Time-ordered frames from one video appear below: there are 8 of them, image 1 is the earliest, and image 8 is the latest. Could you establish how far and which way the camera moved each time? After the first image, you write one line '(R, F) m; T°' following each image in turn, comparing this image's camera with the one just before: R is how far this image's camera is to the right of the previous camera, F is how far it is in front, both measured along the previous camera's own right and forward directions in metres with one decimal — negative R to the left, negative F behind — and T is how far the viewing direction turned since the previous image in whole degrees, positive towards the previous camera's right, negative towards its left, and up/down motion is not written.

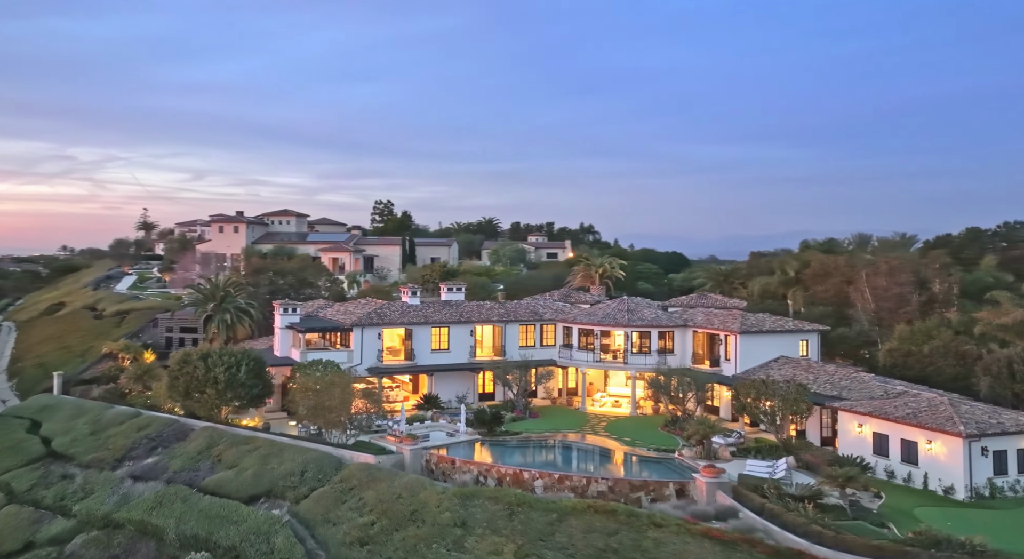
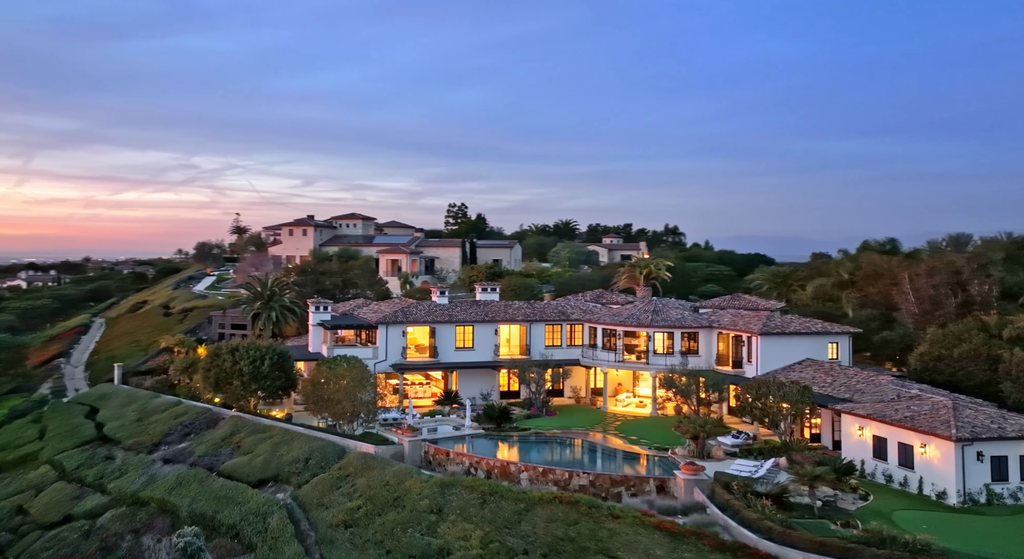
(+3.7, -0.9) m; -6°
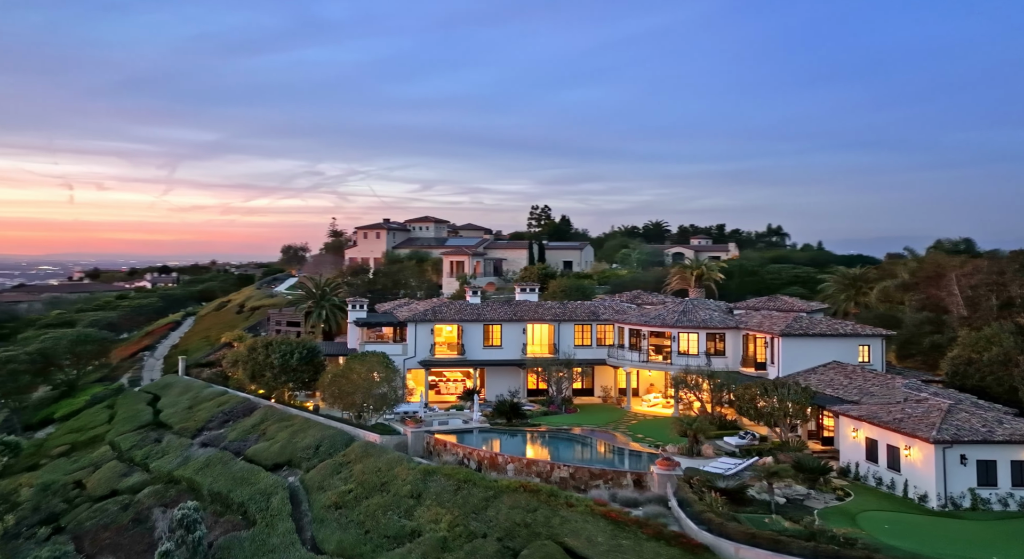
(+4.3, -1.2) m; -7°
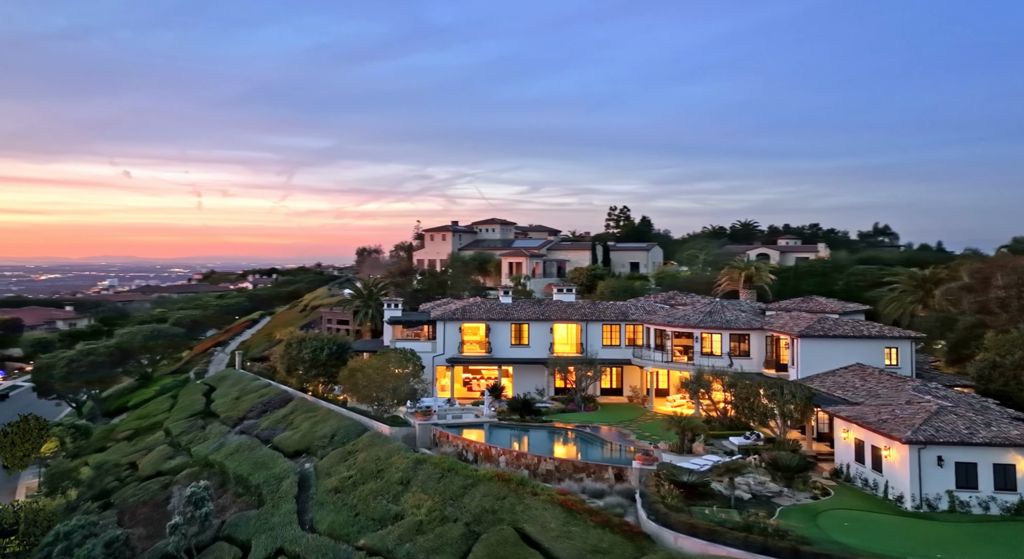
(+4.1, -1.3) m; -7°
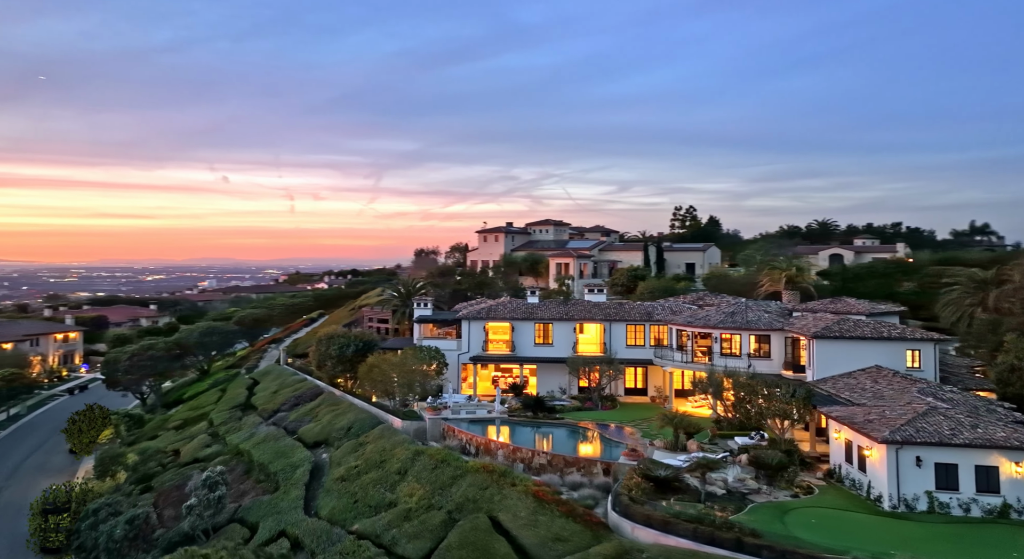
(+3.3, -1.1) m; -5°
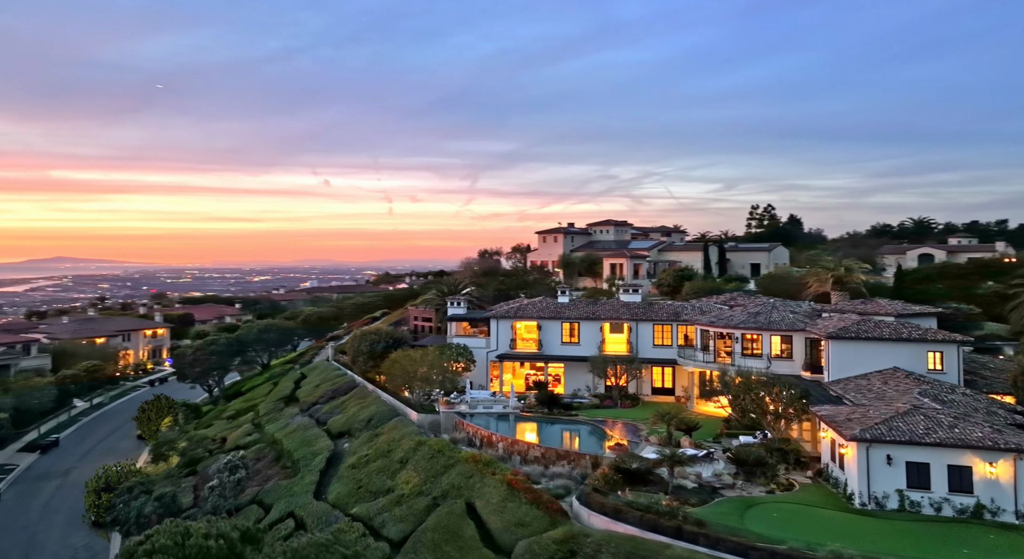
(+3.9, -1.4) m; -6°
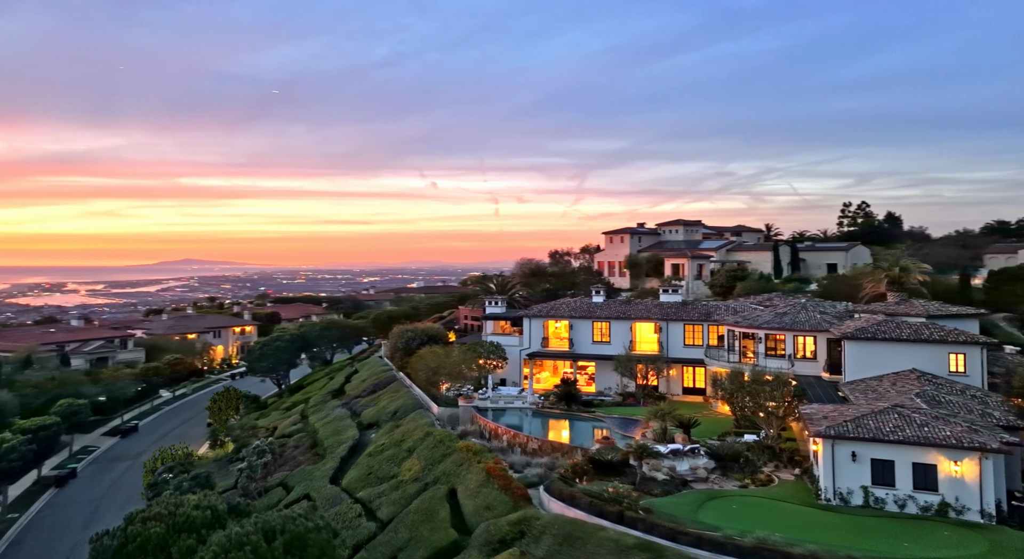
(+4.4, -1.6) m; -7°
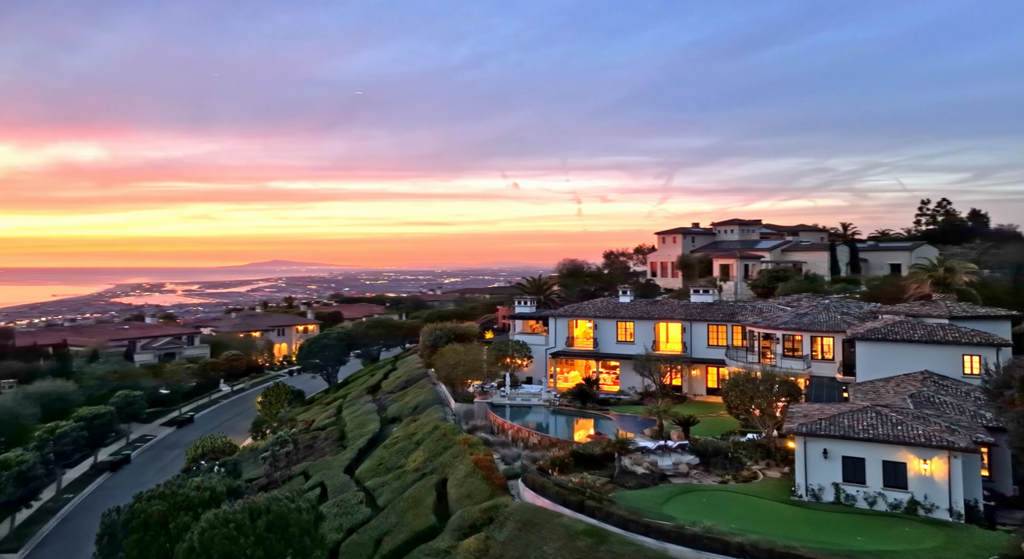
(+3.5, -1.3) m; -6°
